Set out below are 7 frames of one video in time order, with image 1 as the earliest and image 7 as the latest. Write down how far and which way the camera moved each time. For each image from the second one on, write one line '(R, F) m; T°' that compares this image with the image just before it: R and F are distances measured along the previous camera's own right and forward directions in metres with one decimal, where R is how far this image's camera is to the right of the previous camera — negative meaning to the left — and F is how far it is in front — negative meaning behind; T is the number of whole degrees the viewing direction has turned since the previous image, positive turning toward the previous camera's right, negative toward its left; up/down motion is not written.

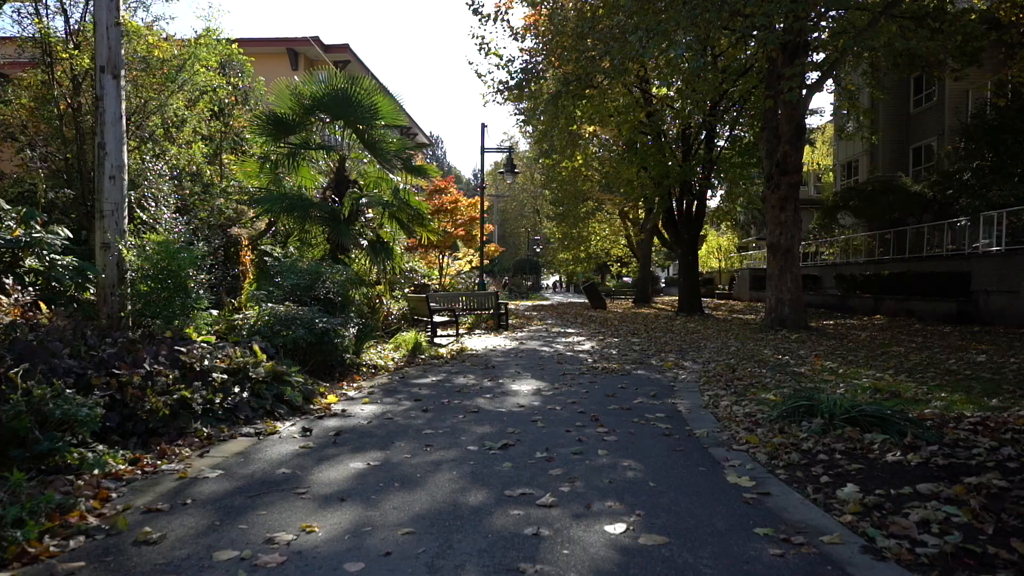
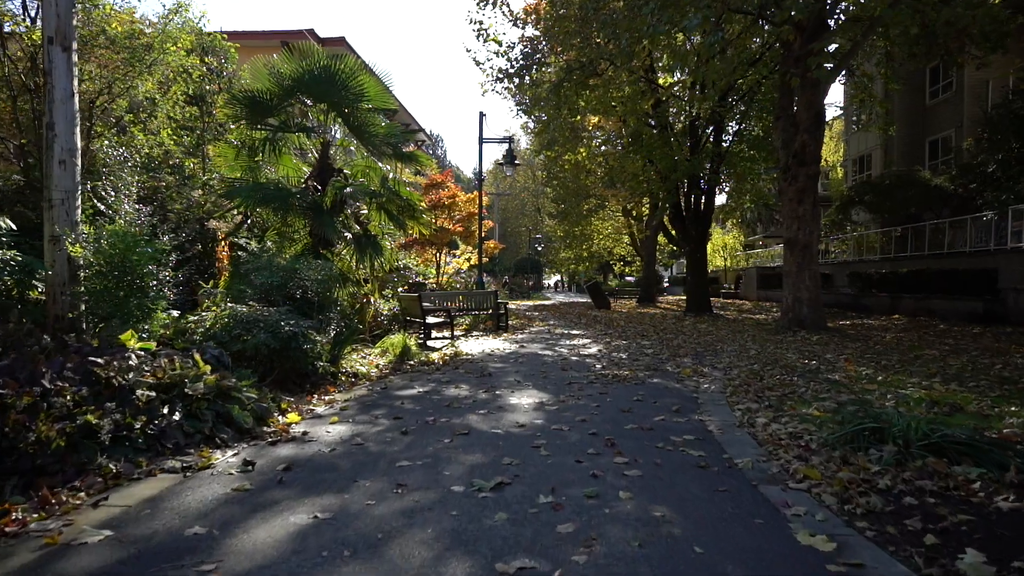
(0.0, +1.2) m; 0°
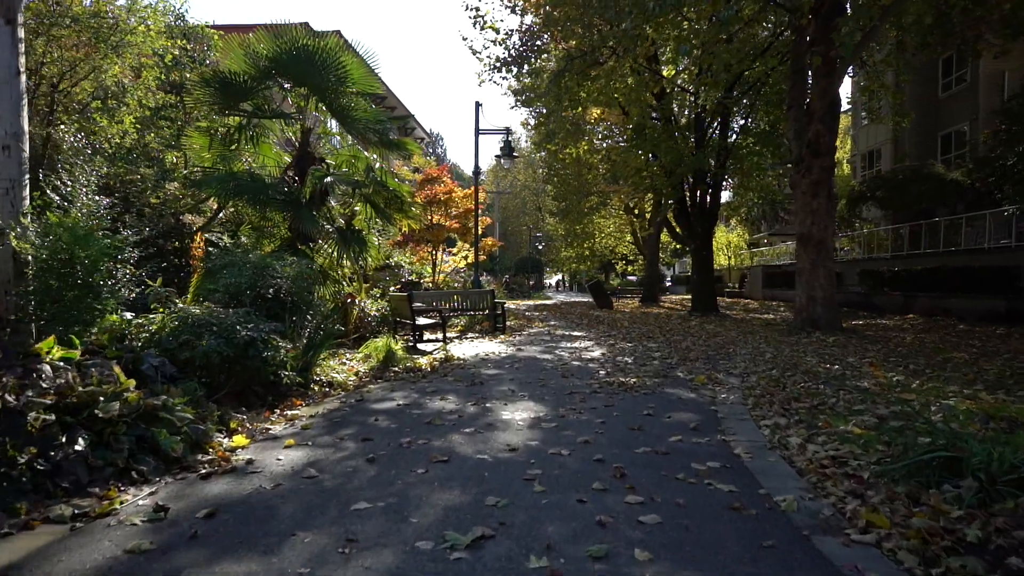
(+0.1, +1.0) m; 0°
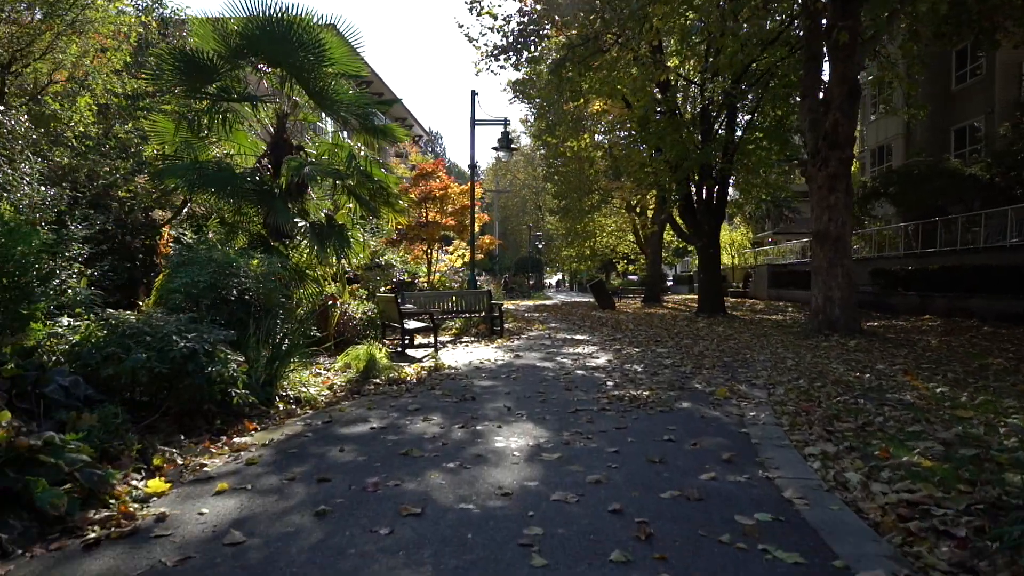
(0.0, +1.1) m; 0°
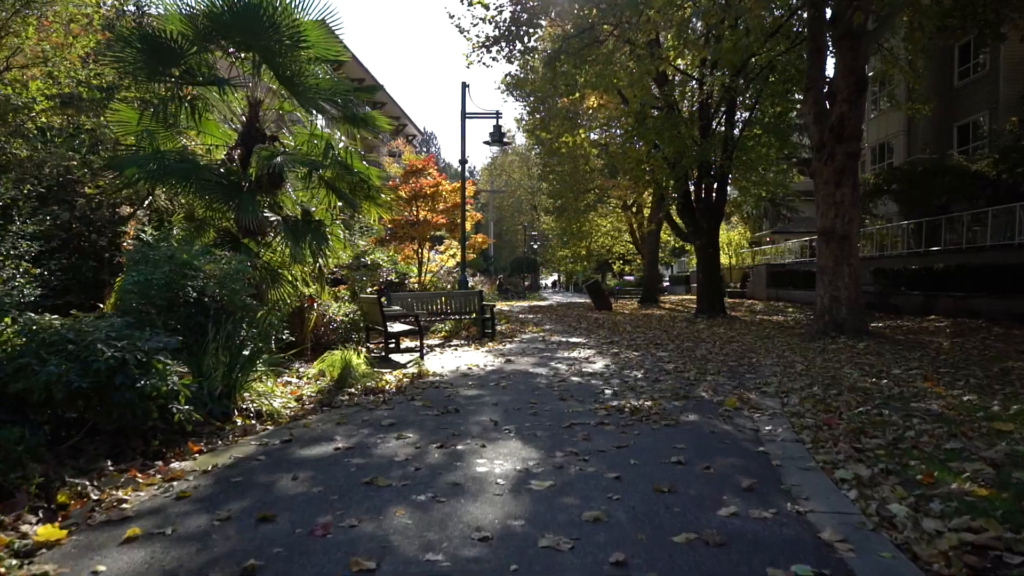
(+0.1, +0.7) m; 0°
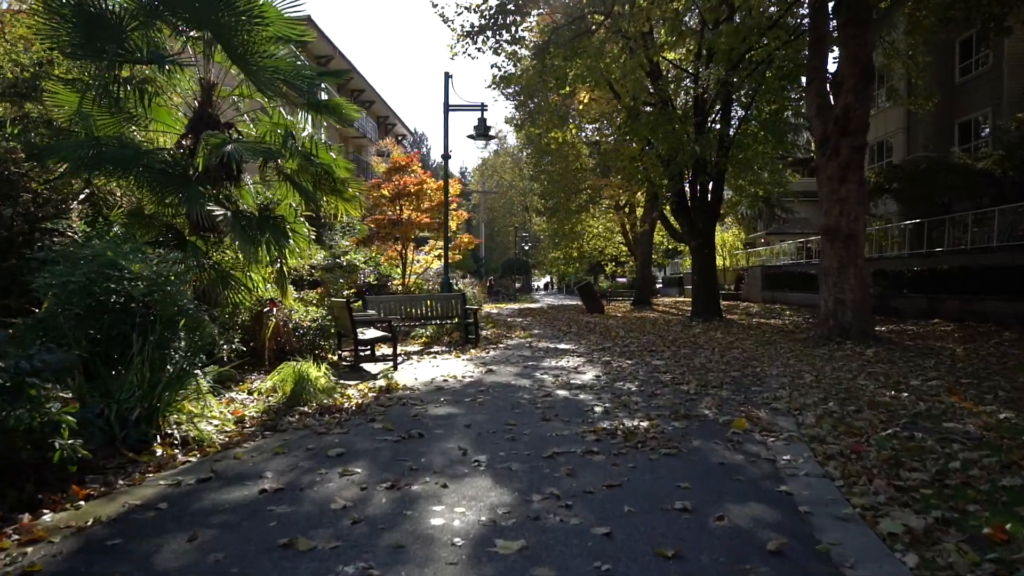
(+0.1, +0.9) m; +1°
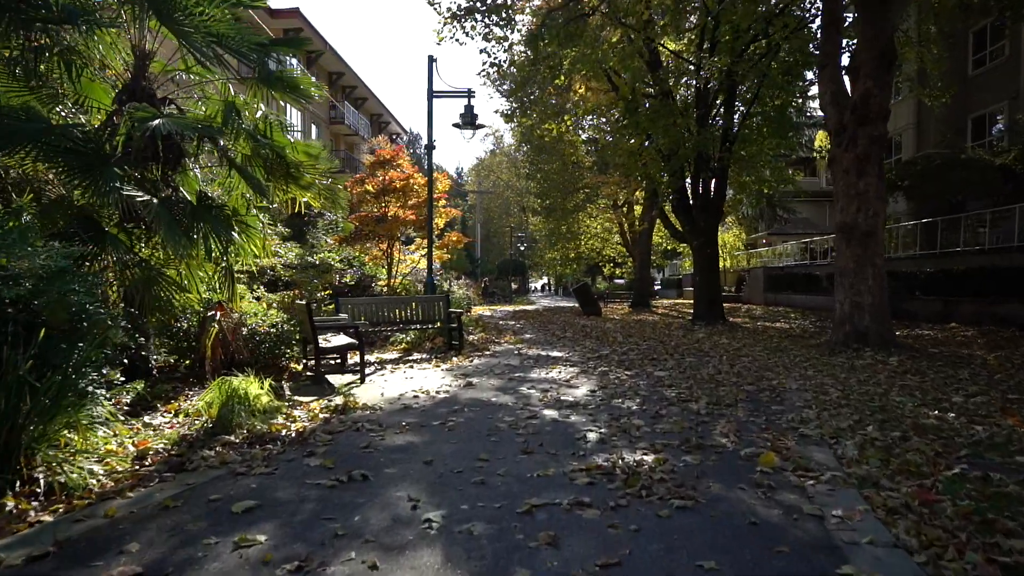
(+0.2, +1.2) m; 0°
